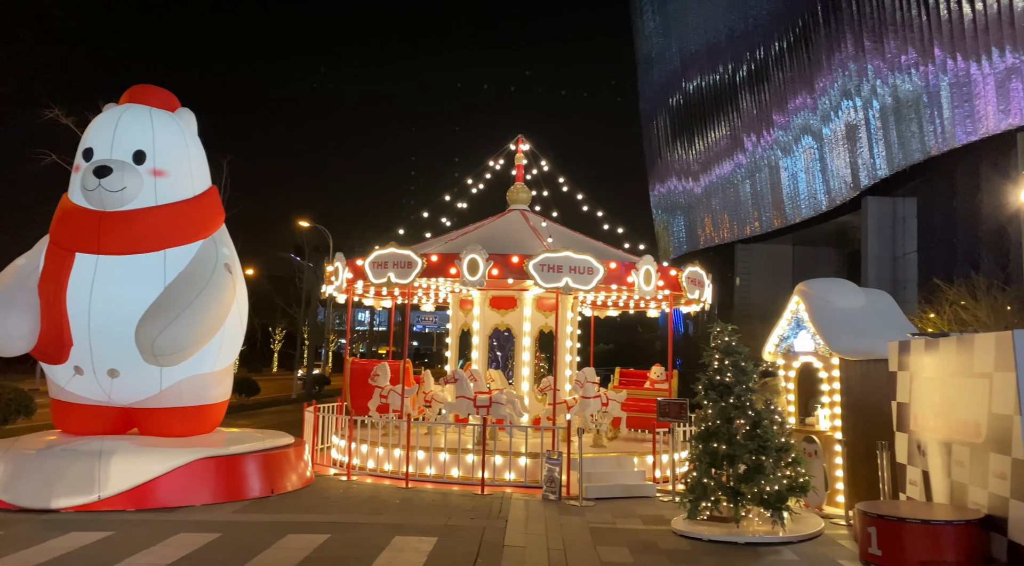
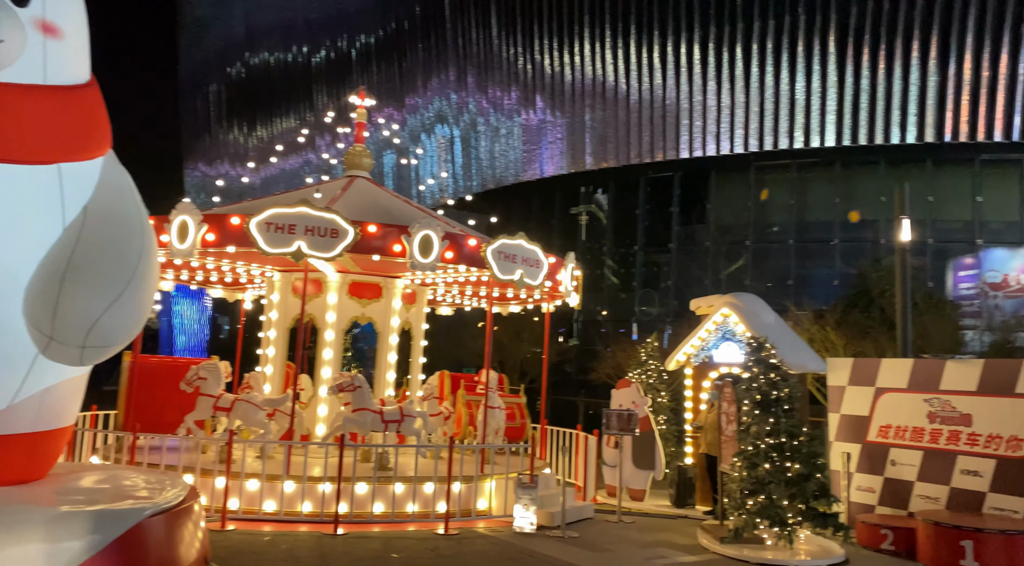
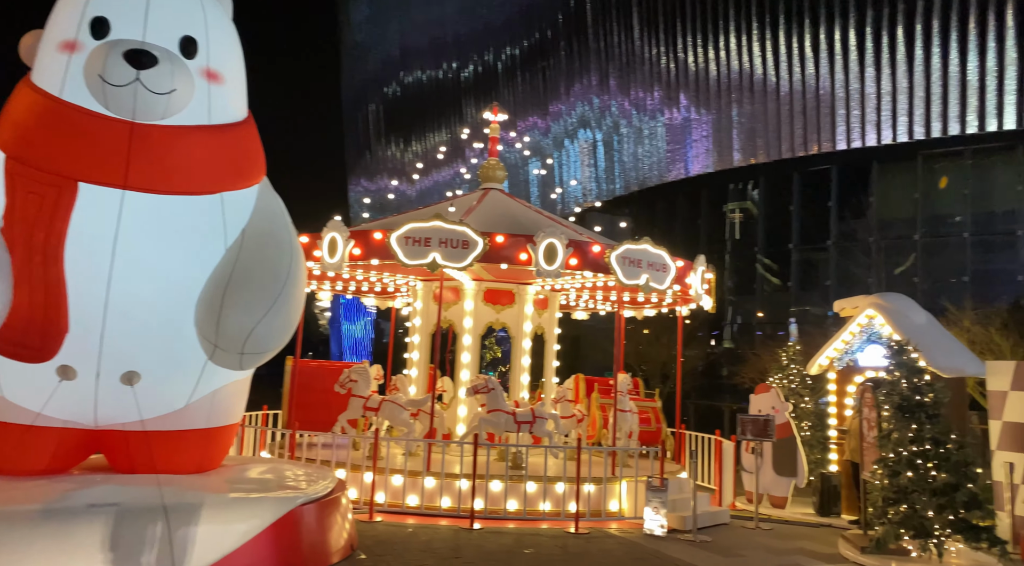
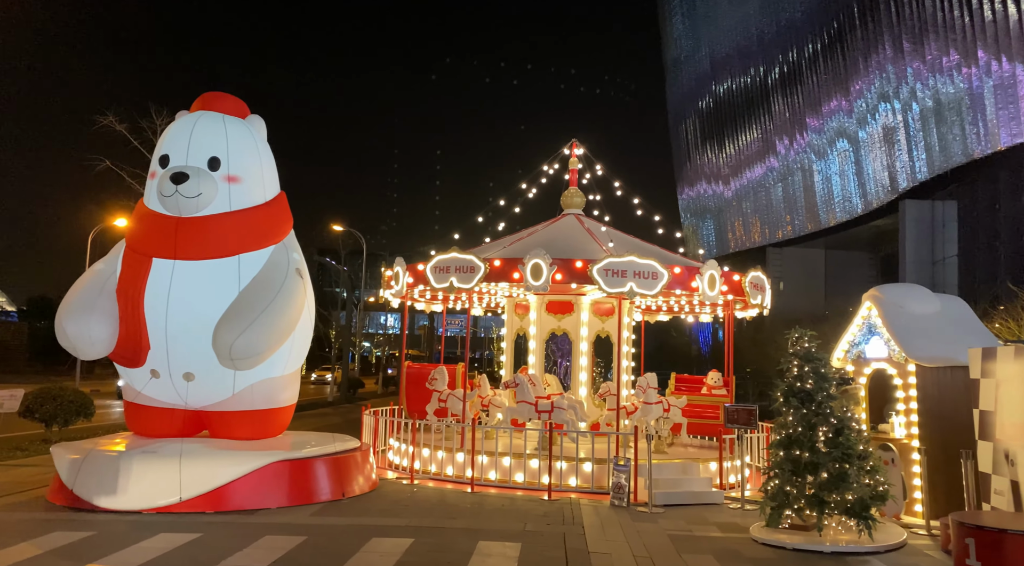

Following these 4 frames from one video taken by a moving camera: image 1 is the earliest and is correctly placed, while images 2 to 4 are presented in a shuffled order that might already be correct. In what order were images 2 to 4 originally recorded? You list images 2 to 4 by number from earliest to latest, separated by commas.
4, 3, 2
